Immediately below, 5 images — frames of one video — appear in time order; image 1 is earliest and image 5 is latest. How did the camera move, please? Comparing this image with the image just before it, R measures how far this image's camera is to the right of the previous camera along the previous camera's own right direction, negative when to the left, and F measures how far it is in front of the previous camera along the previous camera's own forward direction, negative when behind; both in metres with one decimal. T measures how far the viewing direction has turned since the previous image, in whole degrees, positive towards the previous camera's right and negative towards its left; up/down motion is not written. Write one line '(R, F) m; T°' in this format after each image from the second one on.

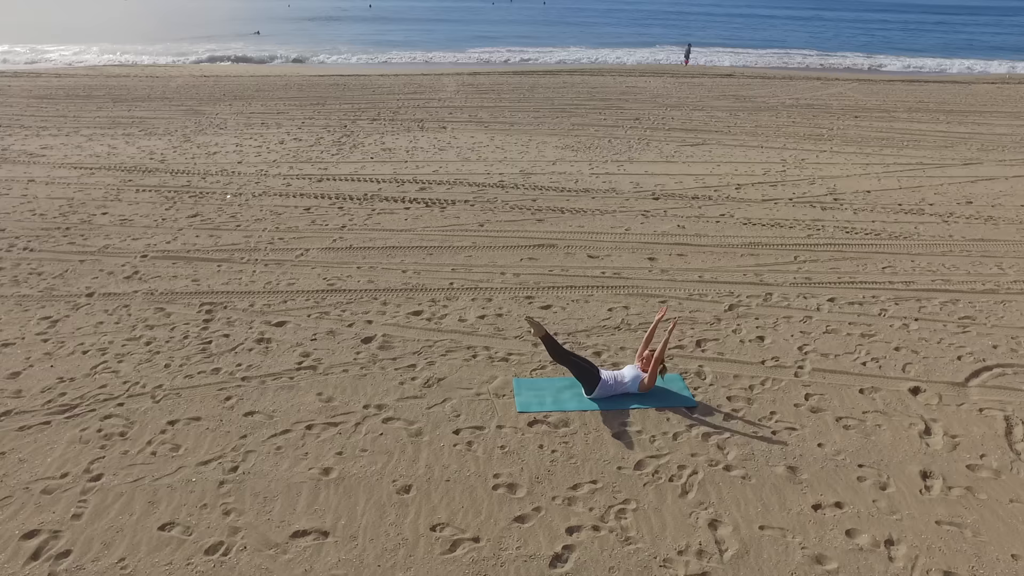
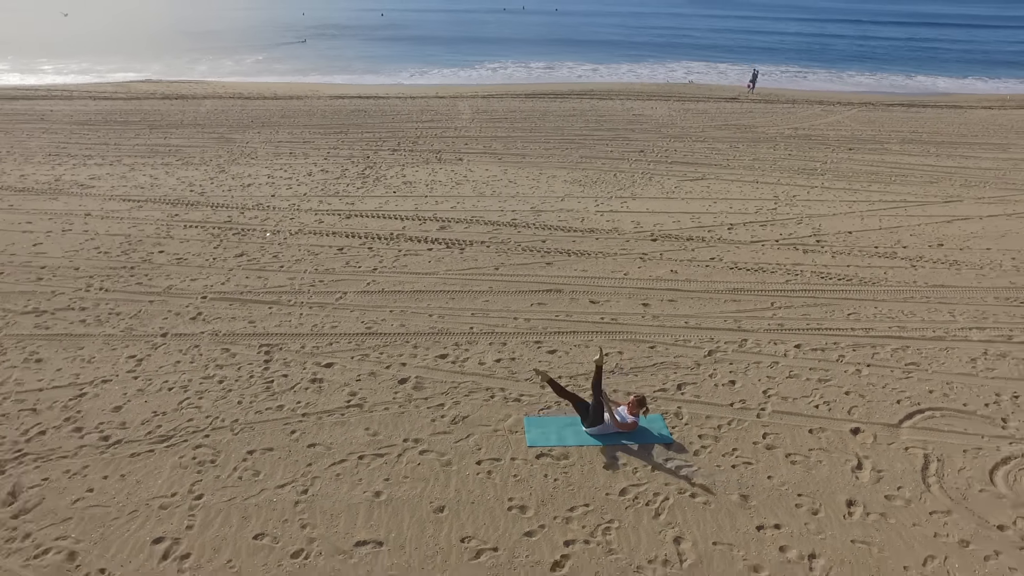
(0.0, -0.5) m; -1°
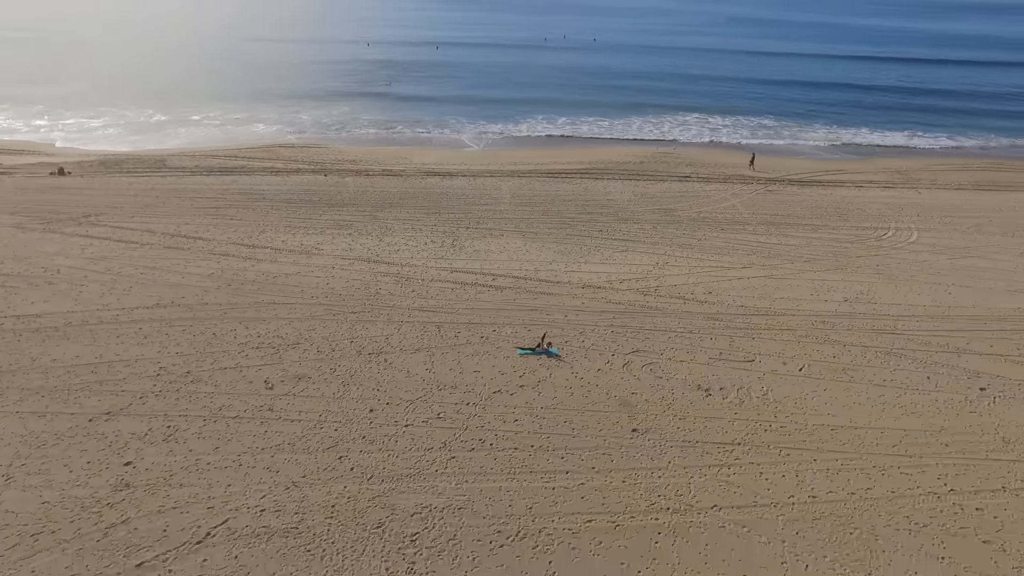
(+0.5, -7.1) m; -3°
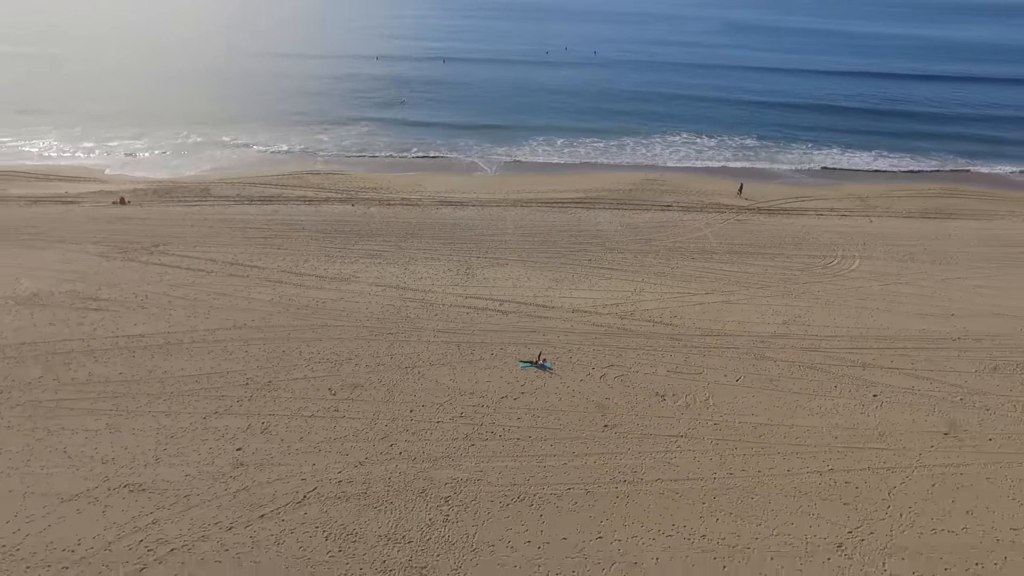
(0.0, -2.9) m; 0°
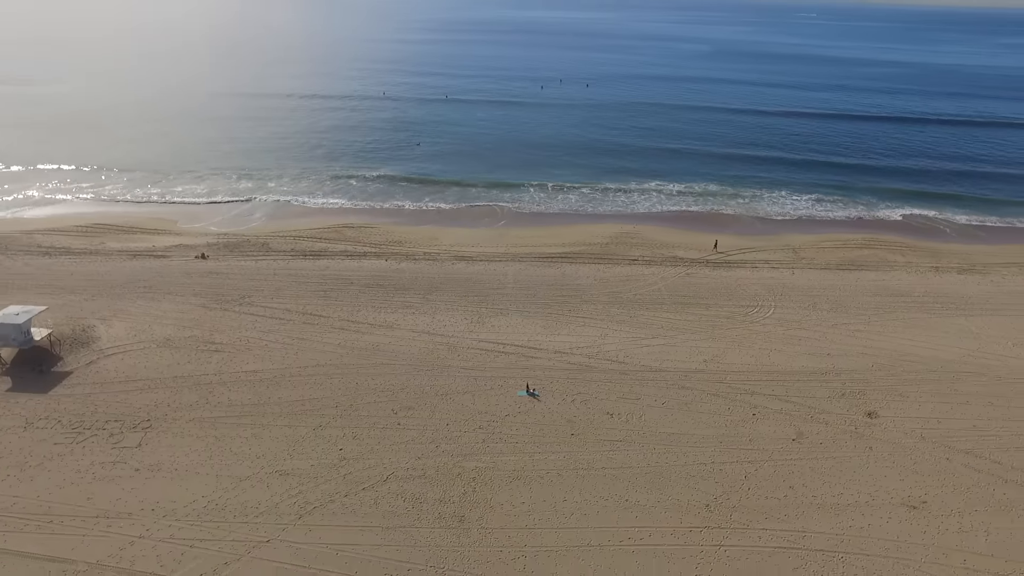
(-0.1, -6.1) m; 0°
